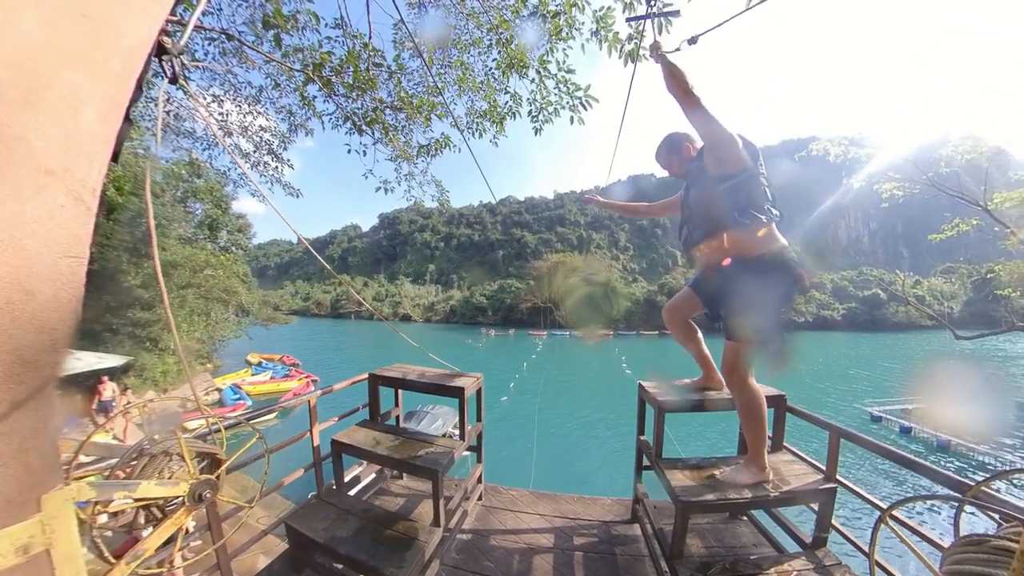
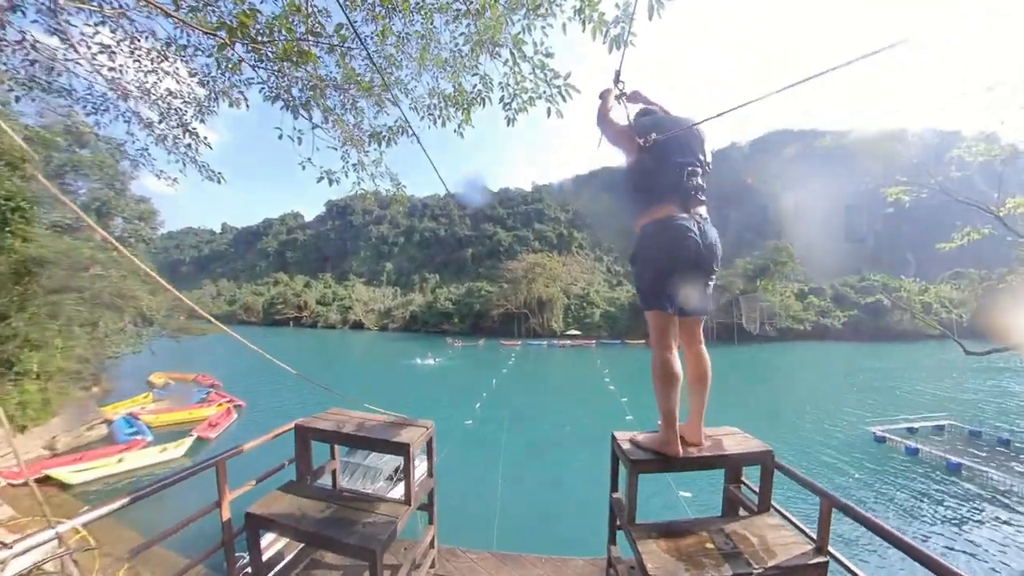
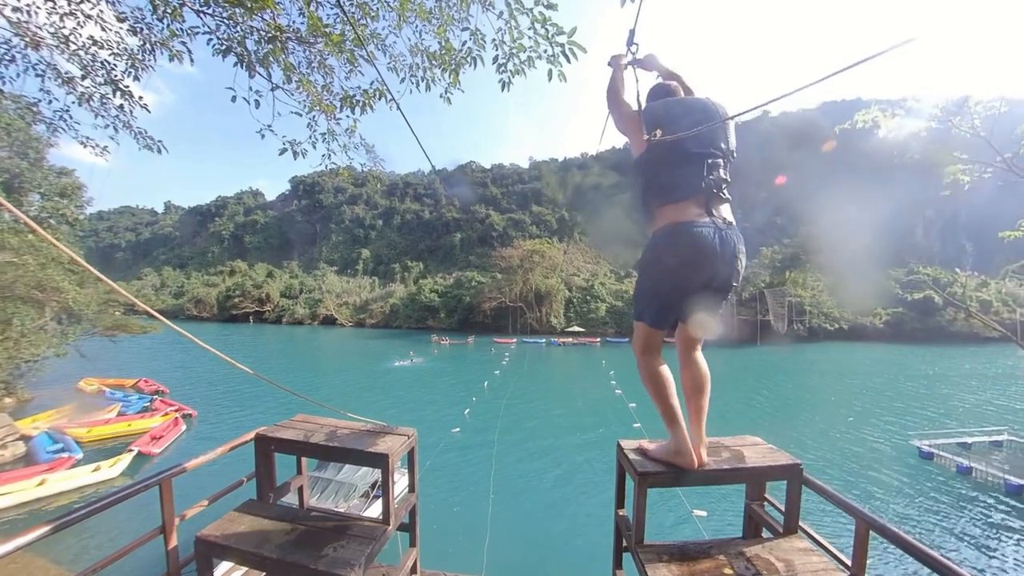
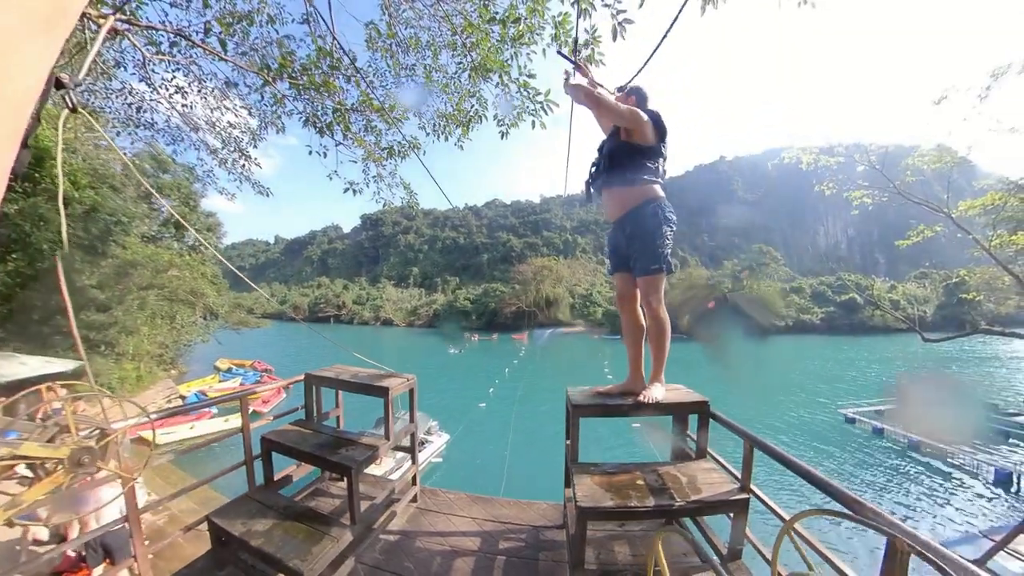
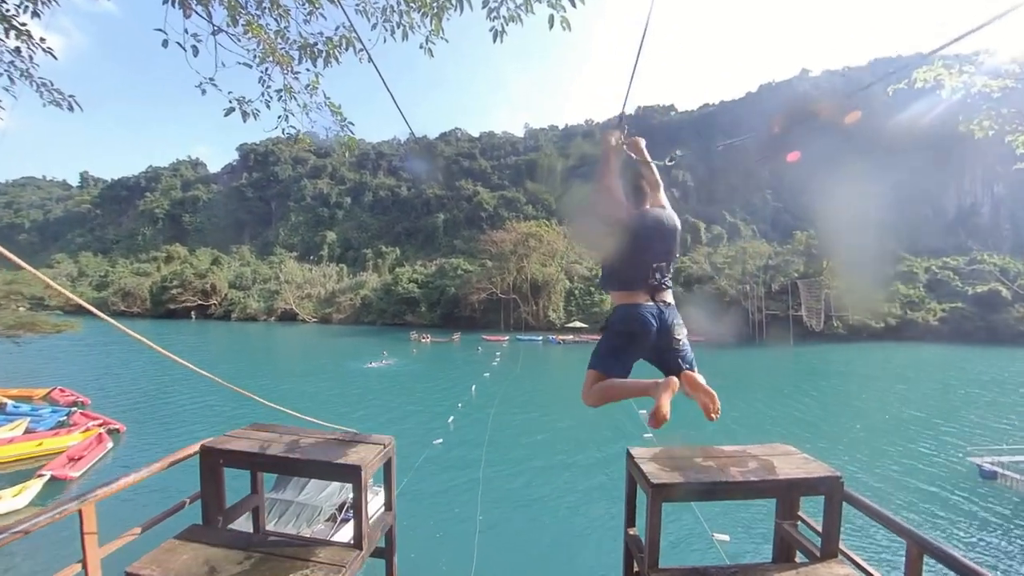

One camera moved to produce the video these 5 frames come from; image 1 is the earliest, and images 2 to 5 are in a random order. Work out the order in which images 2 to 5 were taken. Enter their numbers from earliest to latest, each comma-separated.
4, 2, 3, 5
